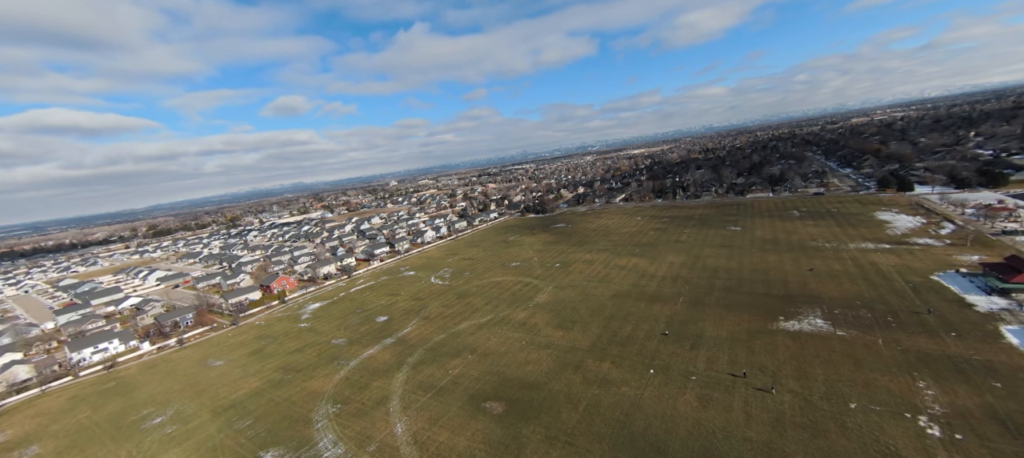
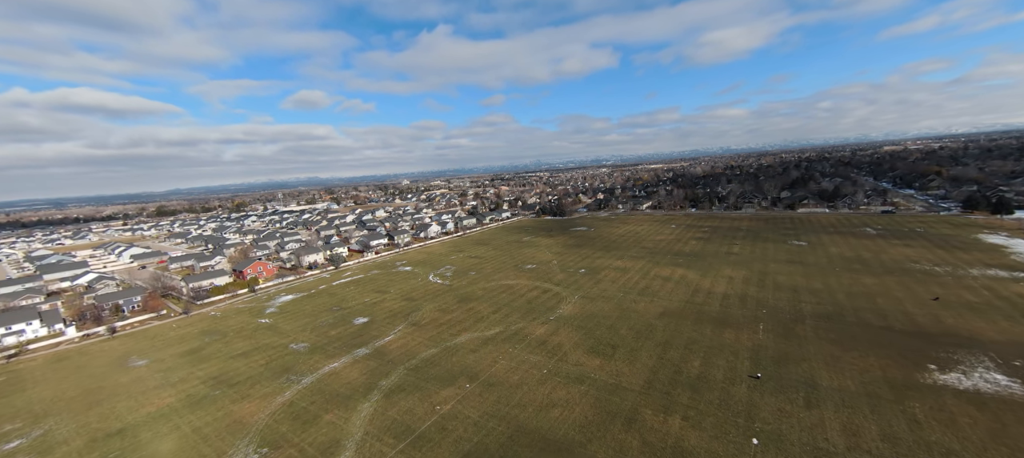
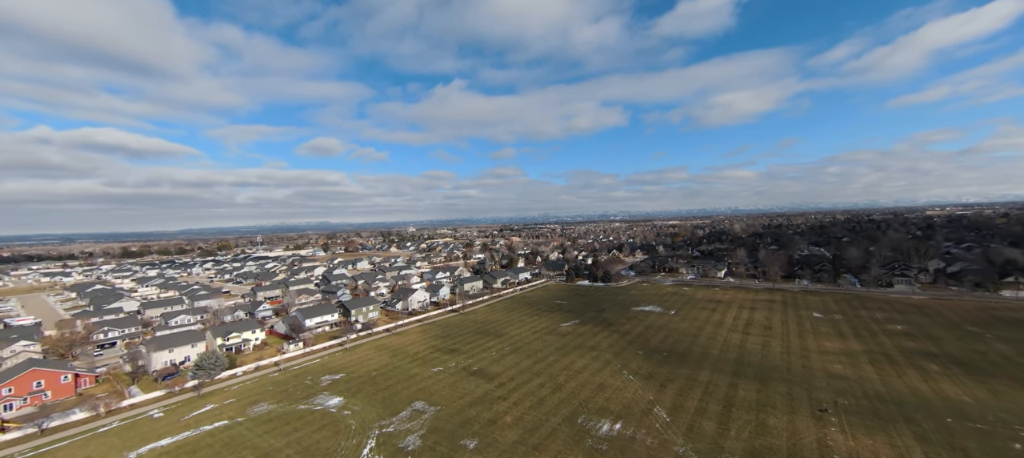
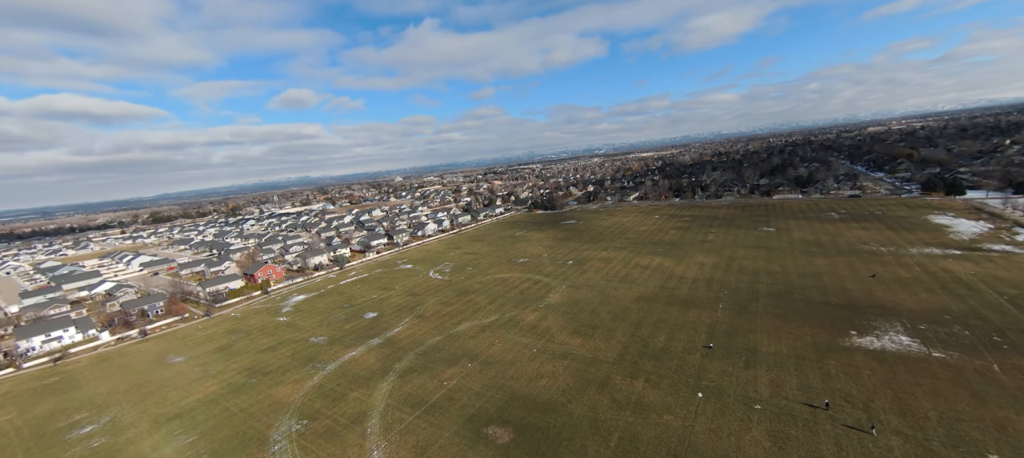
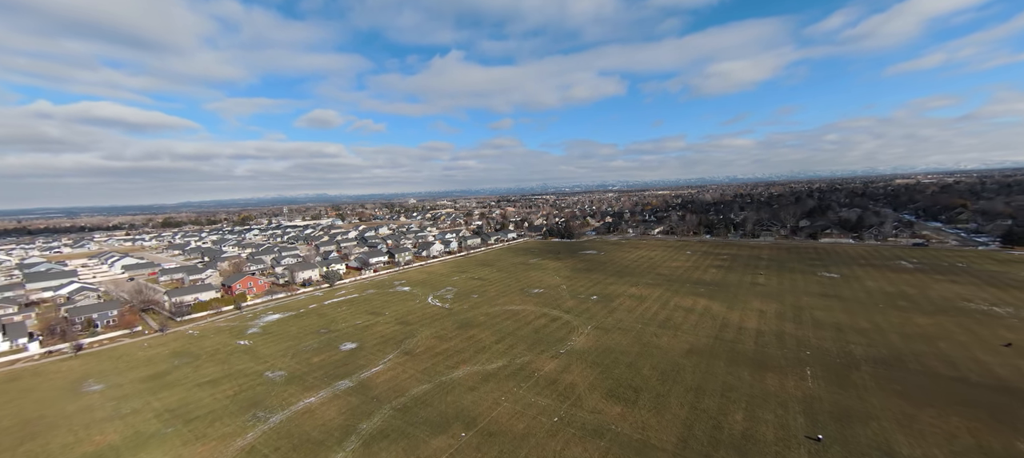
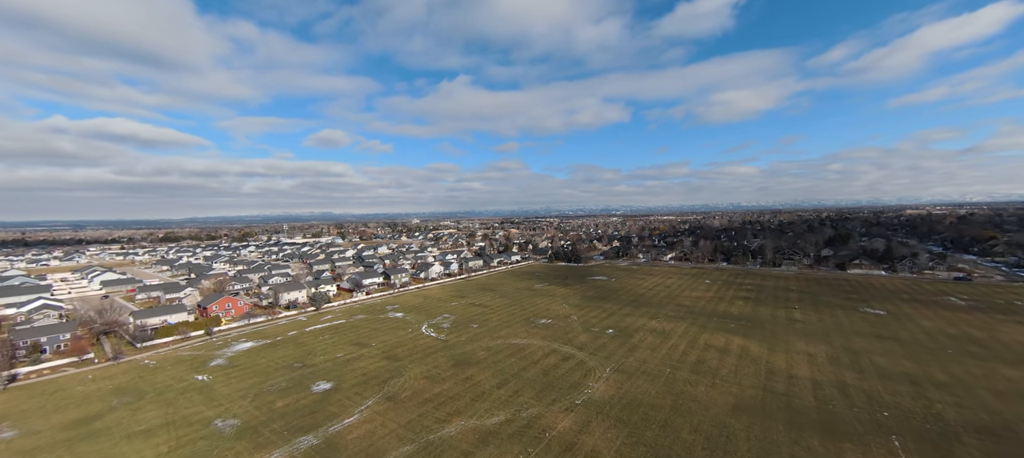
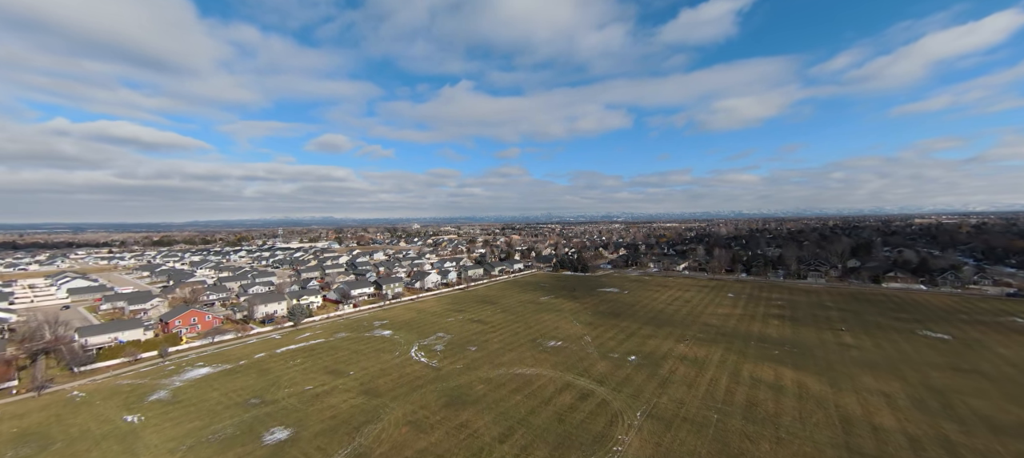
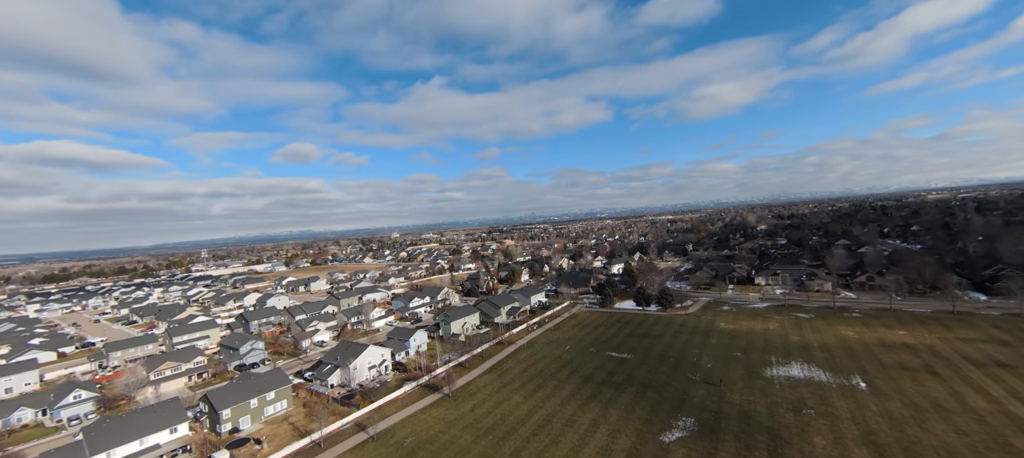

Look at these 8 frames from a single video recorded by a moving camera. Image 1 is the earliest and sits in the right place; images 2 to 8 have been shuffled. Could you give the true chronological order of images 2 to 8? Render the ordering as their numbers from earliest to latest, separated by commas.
4, 2, 5, 6, 7, 3, 8
